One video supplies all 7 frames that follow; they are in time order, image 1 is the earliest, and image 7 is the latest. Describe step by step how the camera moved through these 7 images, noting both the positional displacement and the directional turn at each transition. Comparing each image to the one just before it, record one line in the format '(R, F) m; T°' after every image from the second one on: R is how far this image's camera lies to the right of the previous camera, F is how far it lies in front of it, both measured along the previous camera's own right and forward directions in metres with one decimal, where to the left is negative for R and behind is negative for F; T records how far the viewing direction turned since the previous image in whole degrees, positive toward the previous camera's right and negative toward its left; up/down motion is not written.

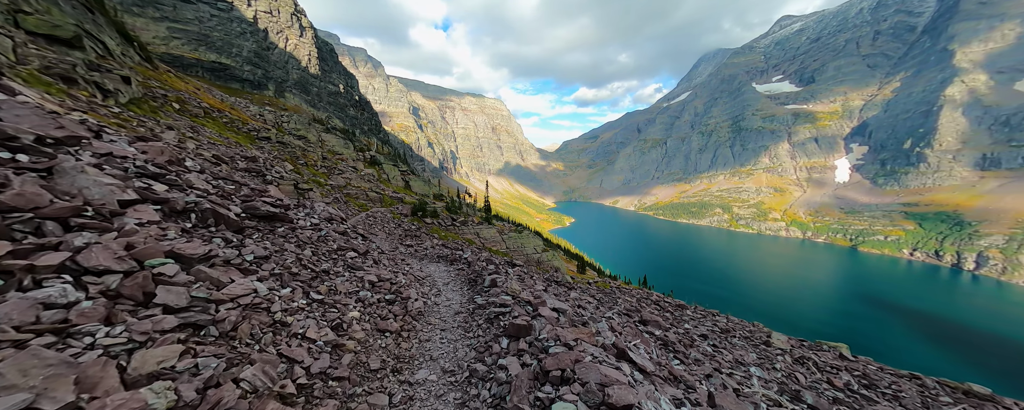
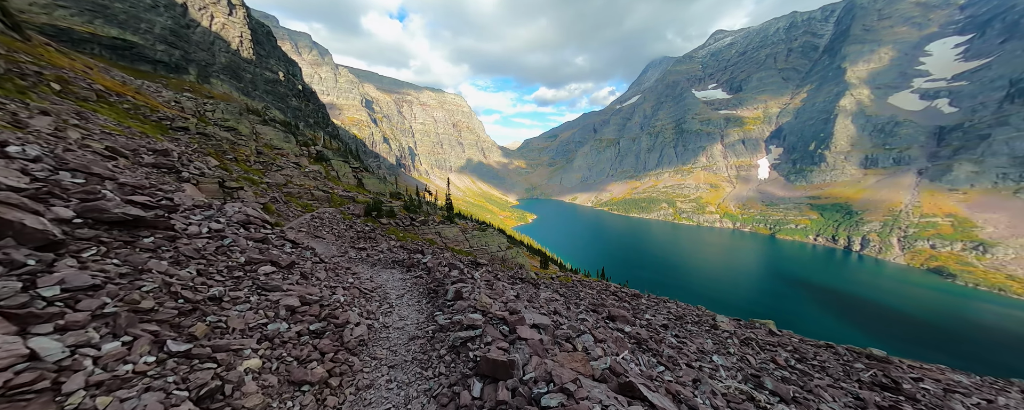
(-0.2, +1.8) m; +7°
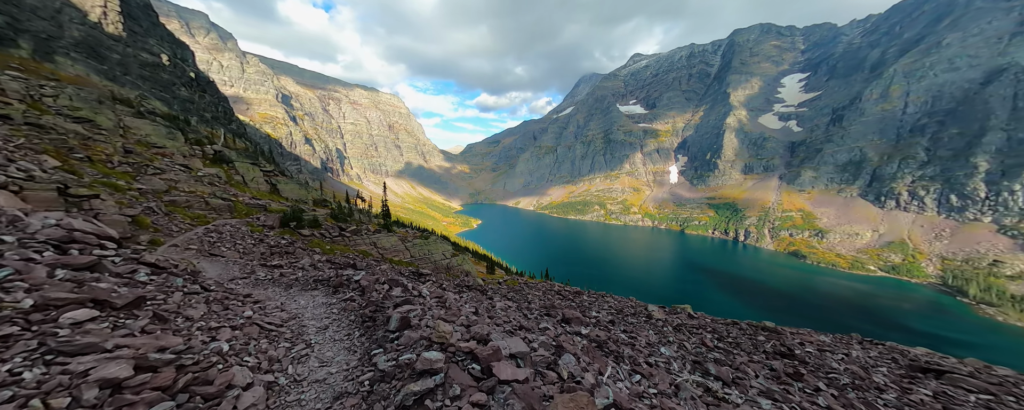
(-0.5, +1.7) m; +11°
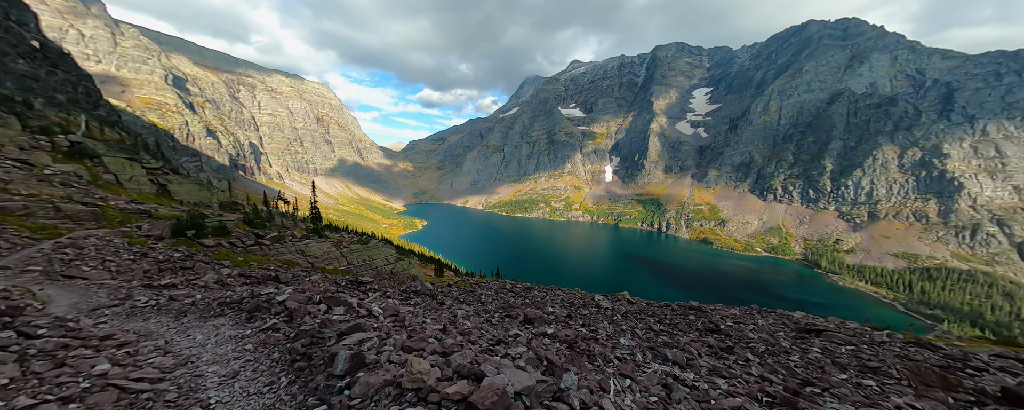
(-0.8, +1.6) m; +10°
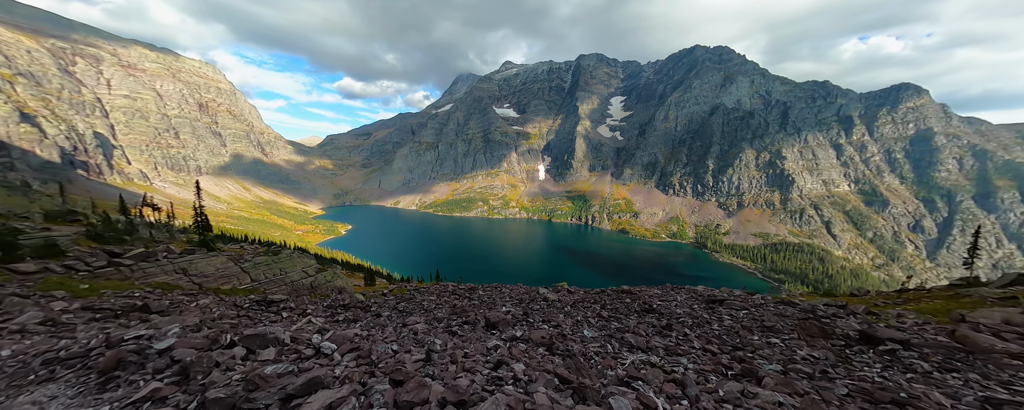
(-1.6, +1.9) m; +13°
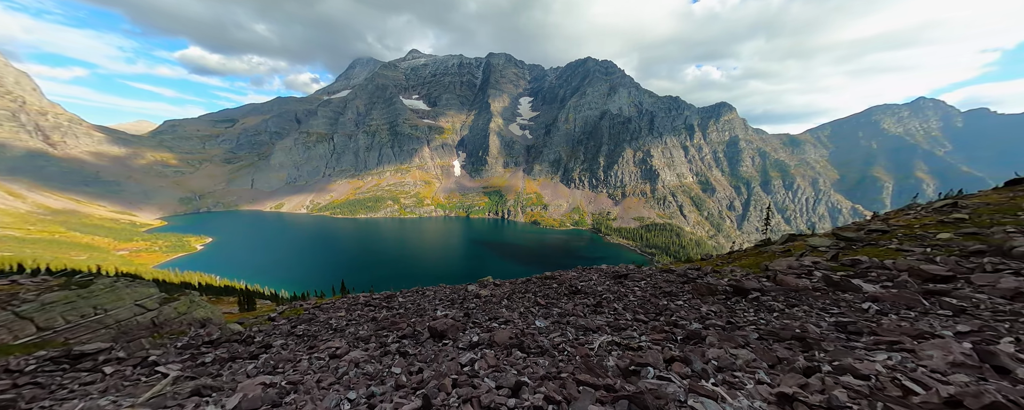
(-2.2, +2.3) m; +17°
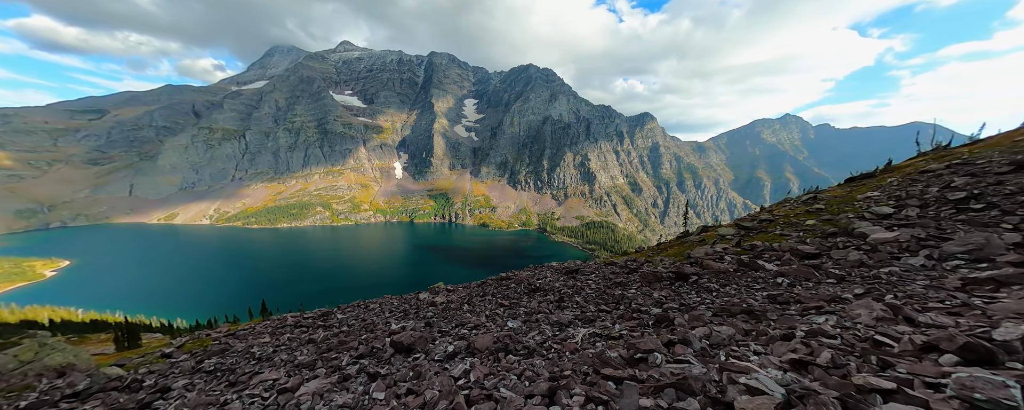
(-1.7, +1.1) m; +11°
